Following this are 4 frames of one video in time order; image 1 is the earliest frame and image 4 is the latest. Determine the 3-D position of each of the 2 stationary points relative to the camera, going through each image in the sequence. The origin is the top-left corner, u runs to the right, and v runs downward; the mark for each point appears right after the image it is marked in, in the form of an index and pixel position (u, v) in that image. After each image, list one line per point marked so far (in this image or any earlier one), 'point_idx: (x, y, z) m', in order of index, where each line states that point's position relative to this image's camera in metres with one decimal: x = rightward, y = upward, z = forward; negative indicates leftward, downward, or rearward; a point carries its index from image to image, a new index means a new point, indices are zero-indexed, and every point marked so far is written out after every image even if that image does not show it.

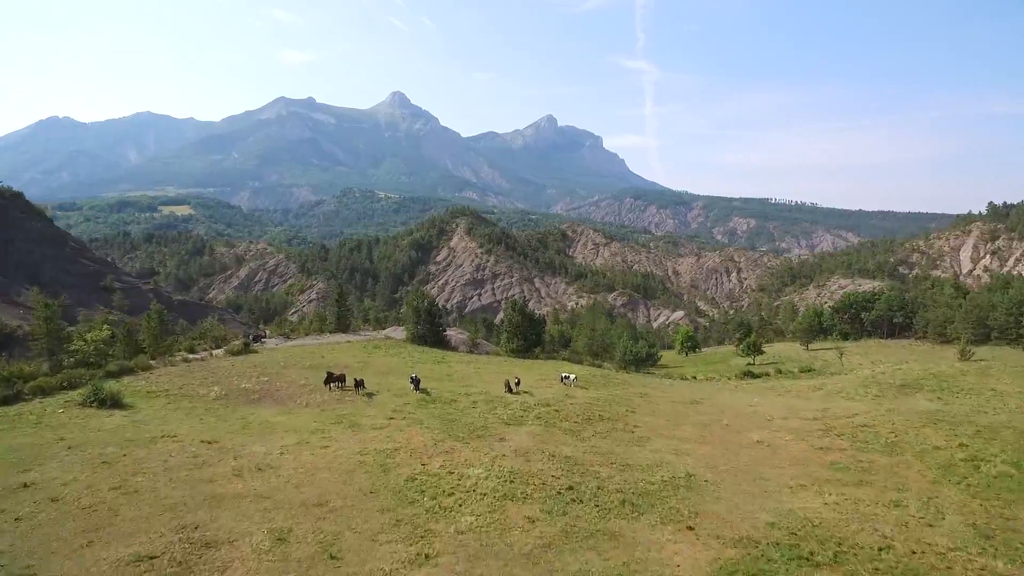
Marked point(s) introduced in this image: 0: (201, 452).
0: (-8.8, -4.7, +17.5) m
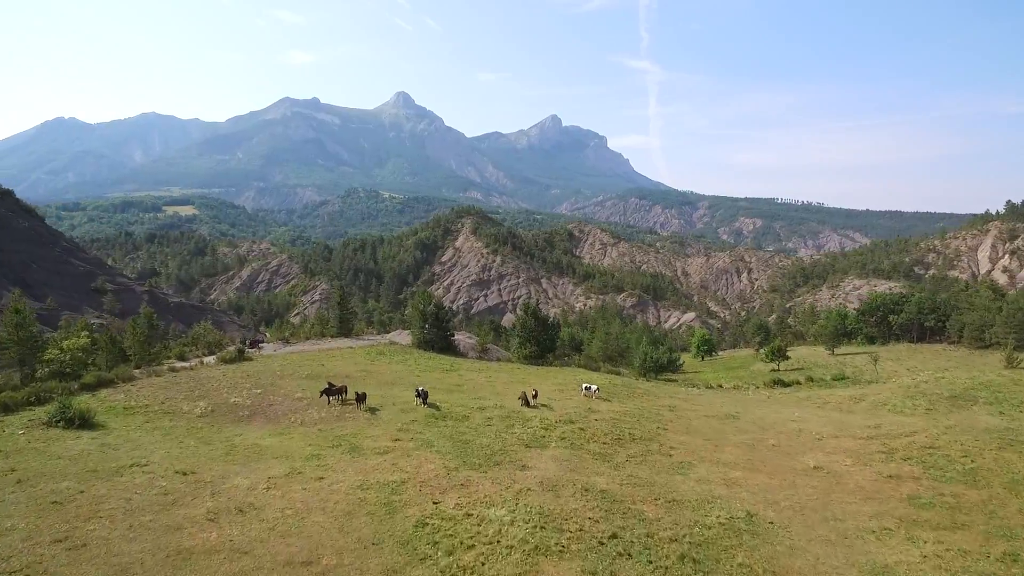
0: (-8.1, -4.8, +14.8) m
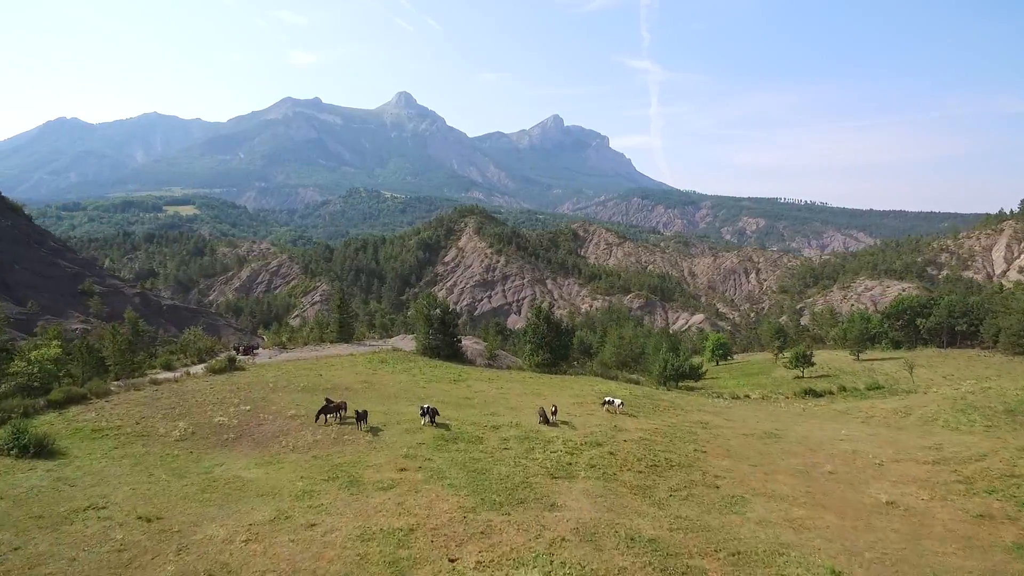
0: (-7.5, -5.0, +12.1) m
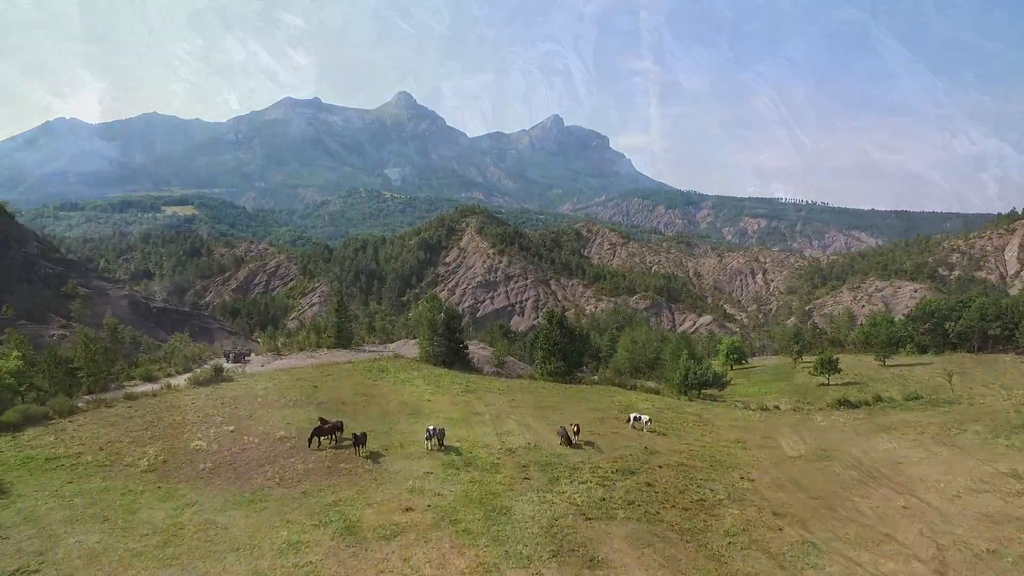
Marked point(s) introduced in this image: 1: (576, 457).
0: (-6.9, -5.1, +9.4) m
1: (+2.1, -5.4, +19.8) m
